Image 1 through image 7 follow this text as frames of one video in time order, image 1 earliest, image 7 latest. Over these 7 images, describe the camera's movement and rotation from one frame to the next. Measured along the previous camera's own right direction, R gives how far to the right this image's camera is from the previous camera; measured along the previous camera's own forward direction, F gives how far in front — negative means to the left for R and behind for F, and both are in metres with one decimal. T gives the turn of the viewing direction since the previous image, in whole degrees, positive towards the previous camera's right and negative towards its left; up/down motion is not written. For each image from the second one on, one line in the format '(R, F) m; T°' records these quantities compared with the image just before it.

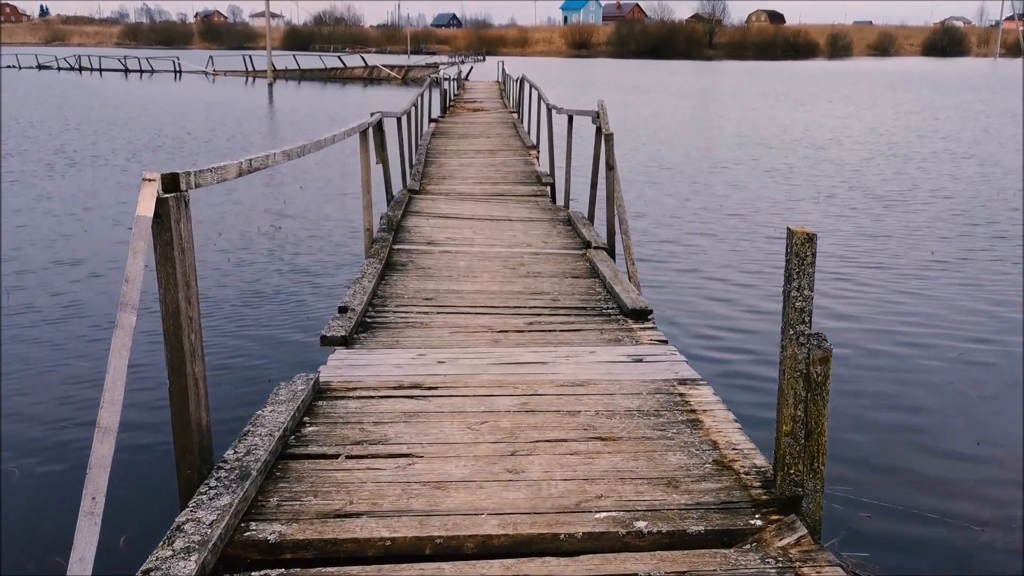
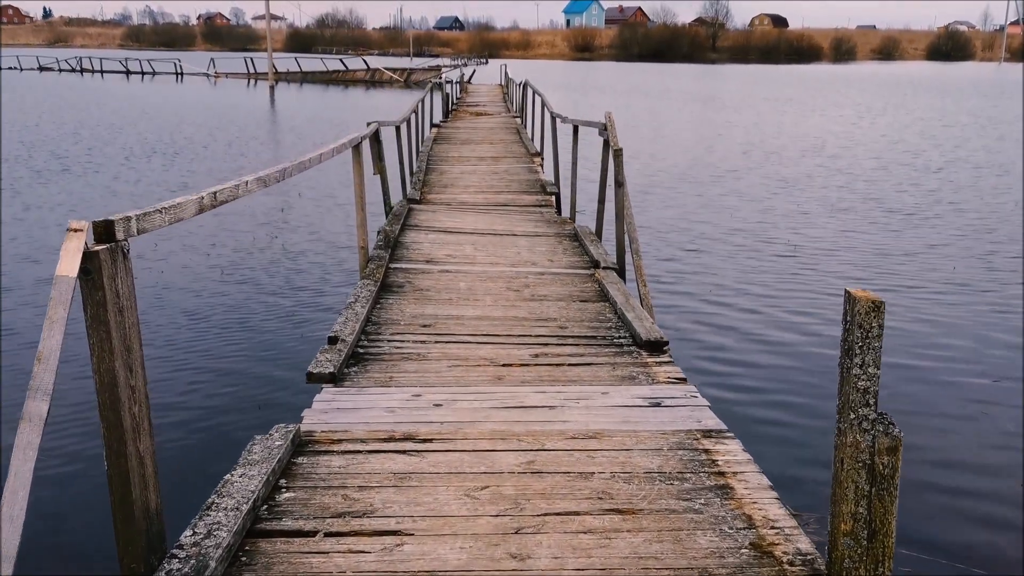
(0.0, +0.4) m; 0°
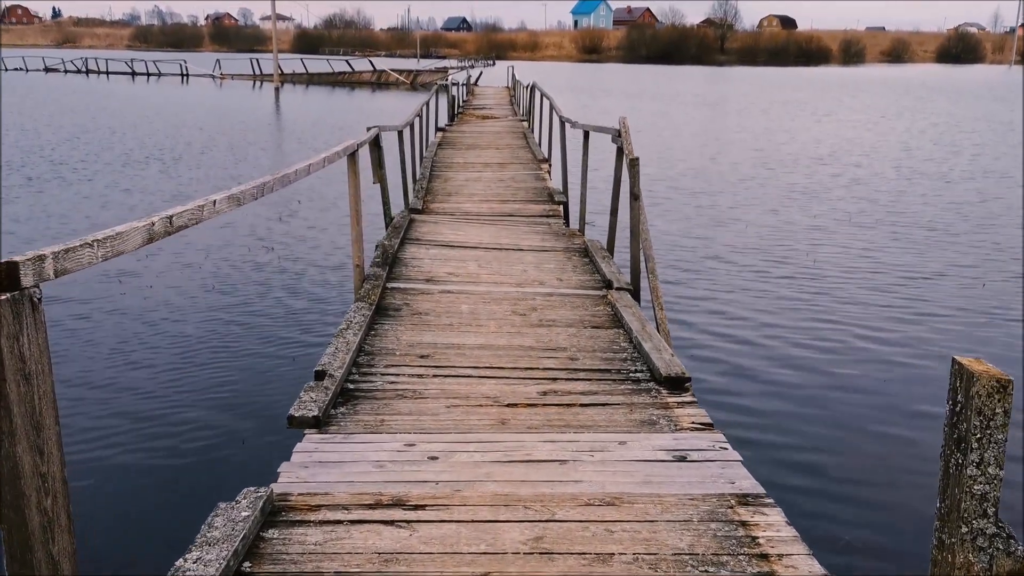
(0.0, +0.4) m; 0°
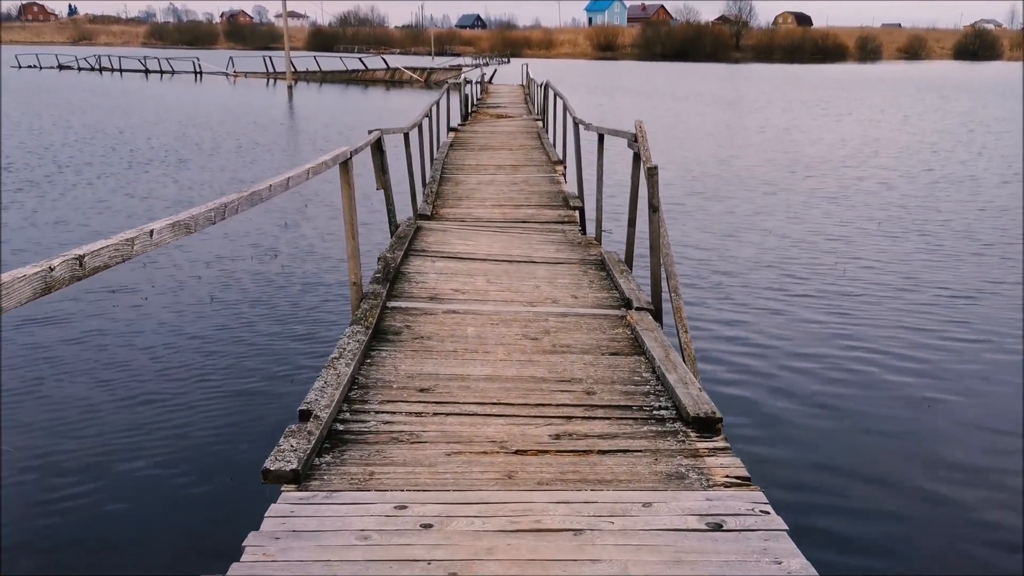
(0.0, +0.4) m; -1°
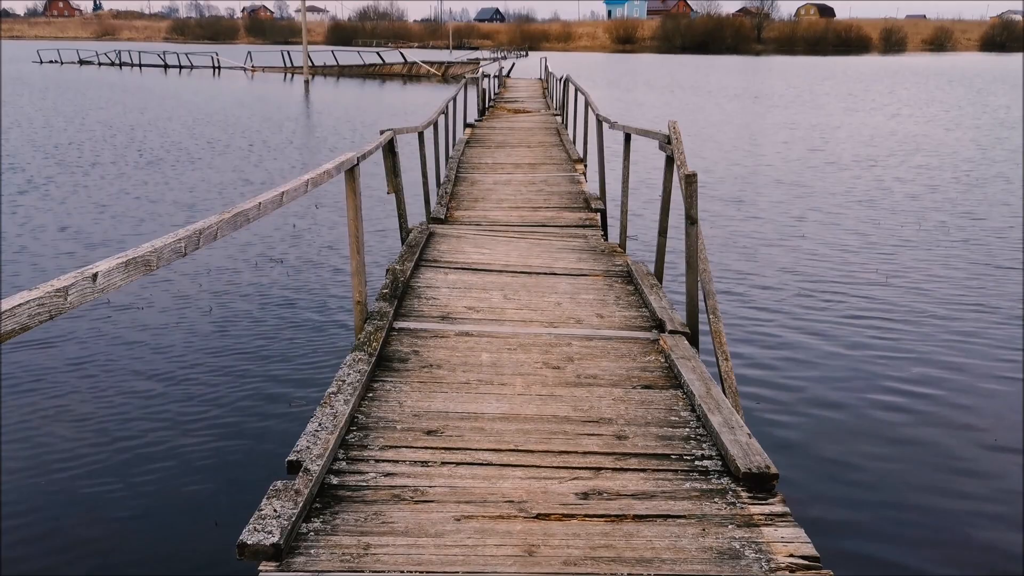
(0.0, +0.5) m; -1°
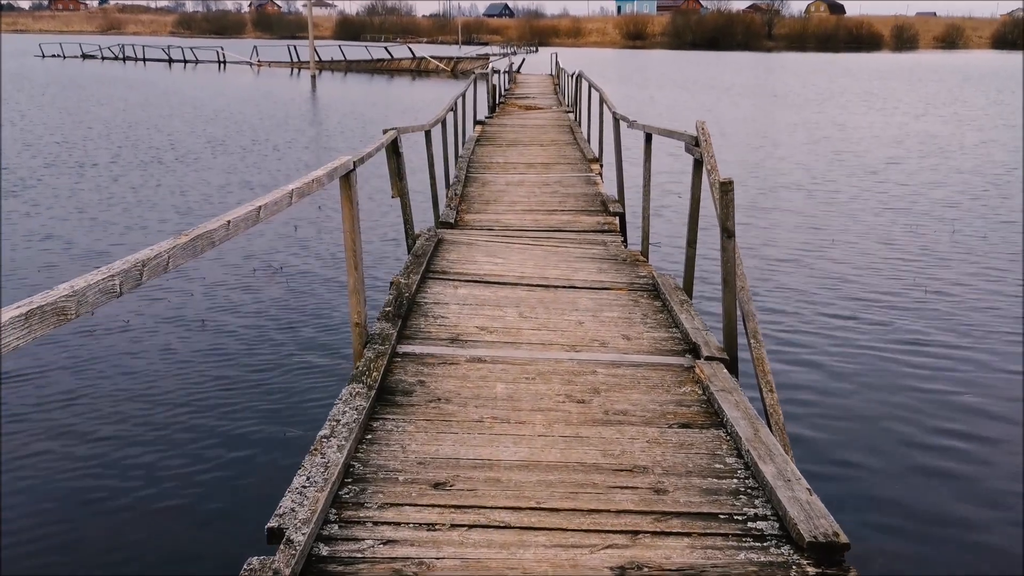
(0.0, +0.5) m; 0°
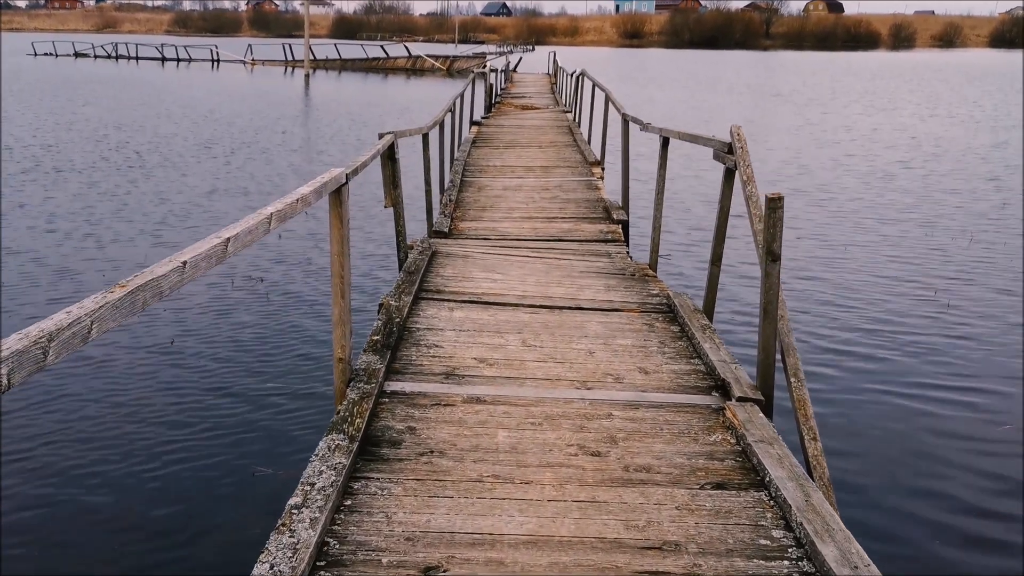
(0.0, +0.5) m; 0°
